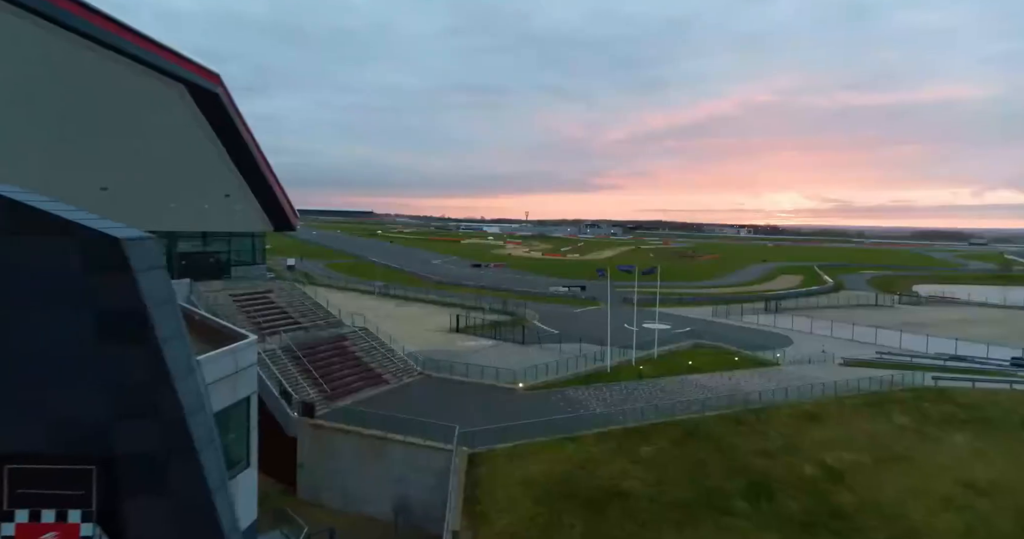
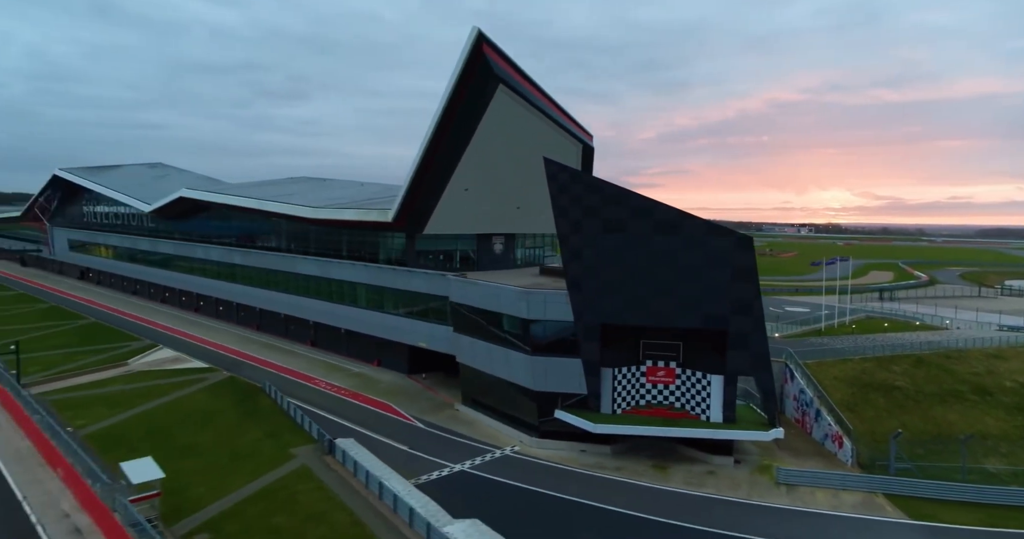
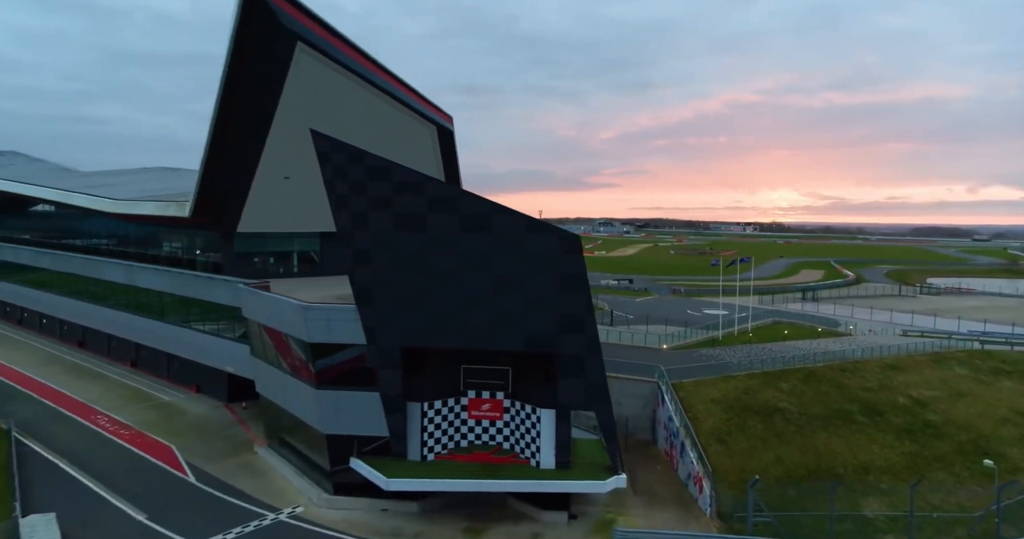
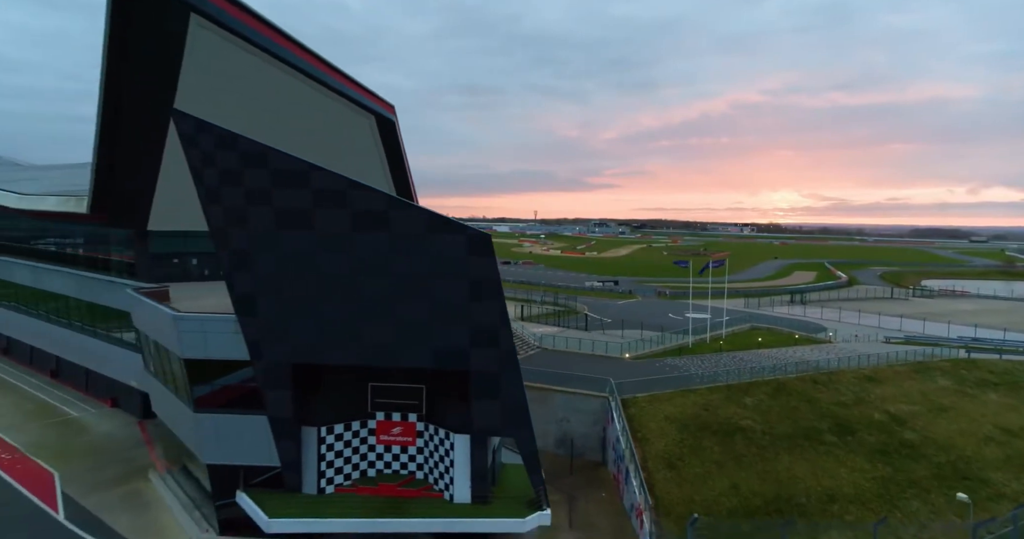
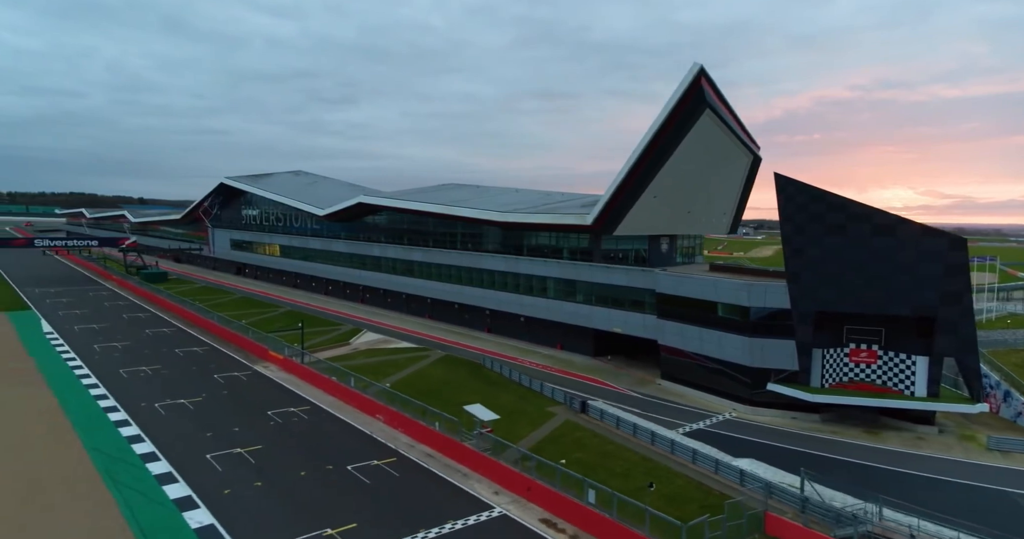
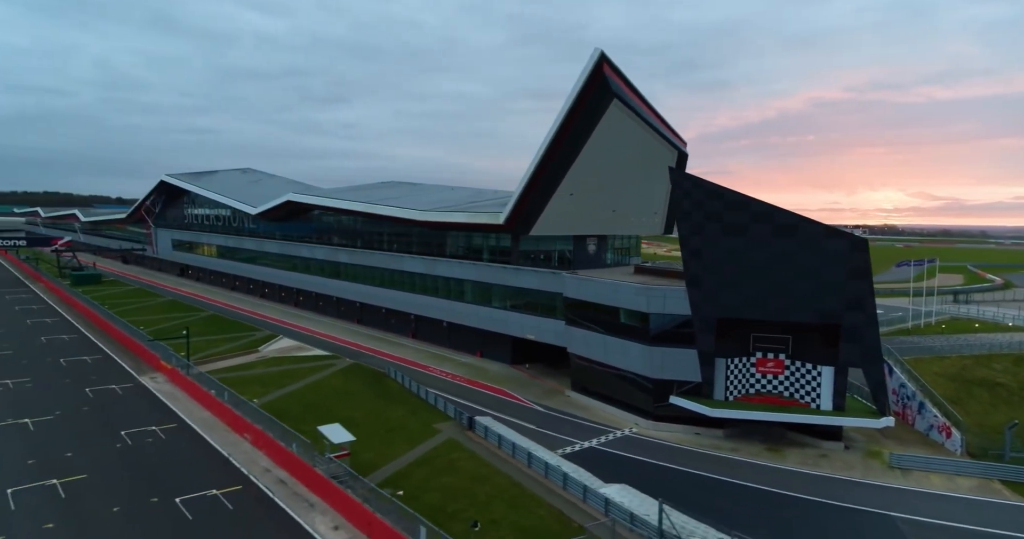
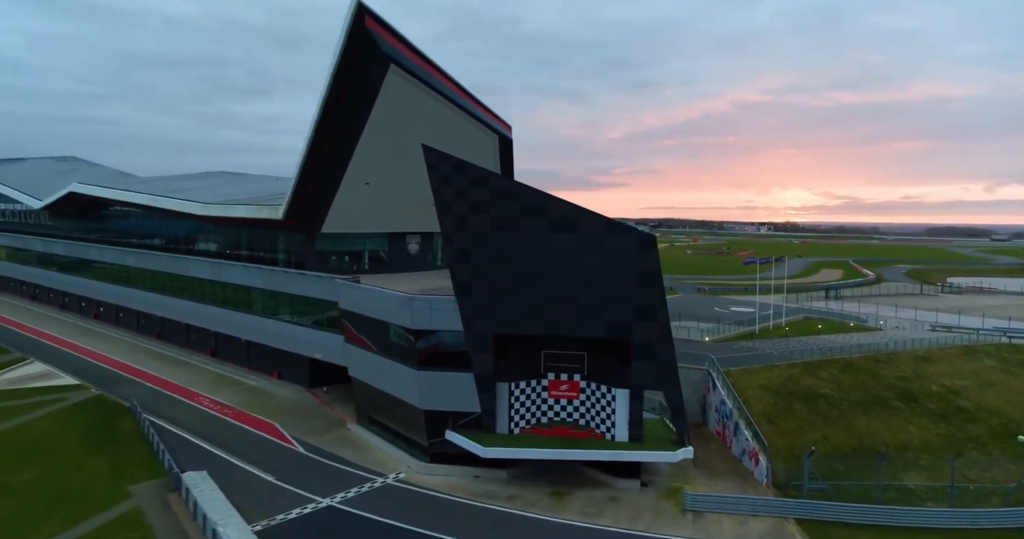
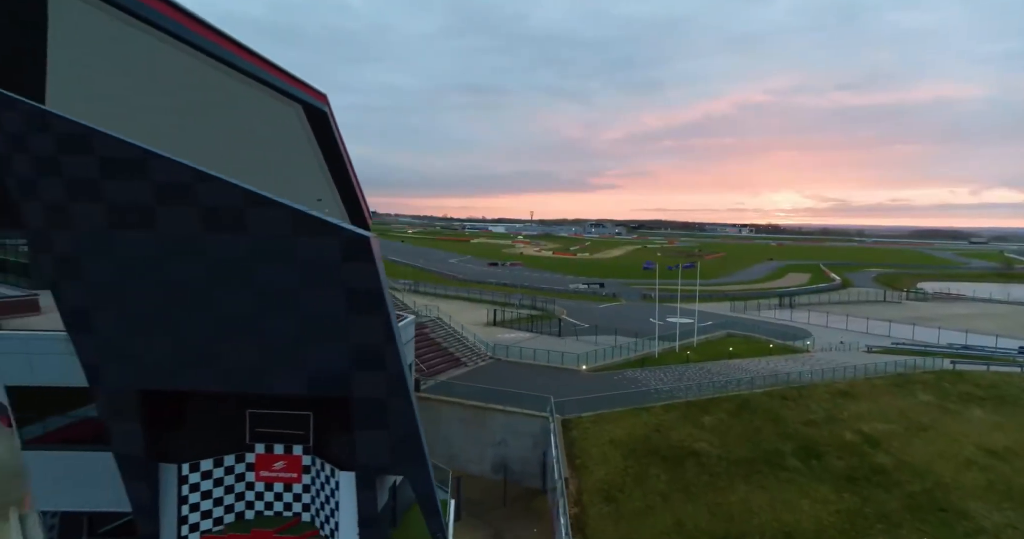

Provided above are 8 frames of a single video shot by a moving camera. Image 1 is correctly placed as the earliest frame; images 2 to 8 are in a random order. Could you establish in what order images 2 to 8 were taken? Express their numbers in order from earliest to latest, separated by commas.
8, 4, 3, 7, 2, 6, 5
